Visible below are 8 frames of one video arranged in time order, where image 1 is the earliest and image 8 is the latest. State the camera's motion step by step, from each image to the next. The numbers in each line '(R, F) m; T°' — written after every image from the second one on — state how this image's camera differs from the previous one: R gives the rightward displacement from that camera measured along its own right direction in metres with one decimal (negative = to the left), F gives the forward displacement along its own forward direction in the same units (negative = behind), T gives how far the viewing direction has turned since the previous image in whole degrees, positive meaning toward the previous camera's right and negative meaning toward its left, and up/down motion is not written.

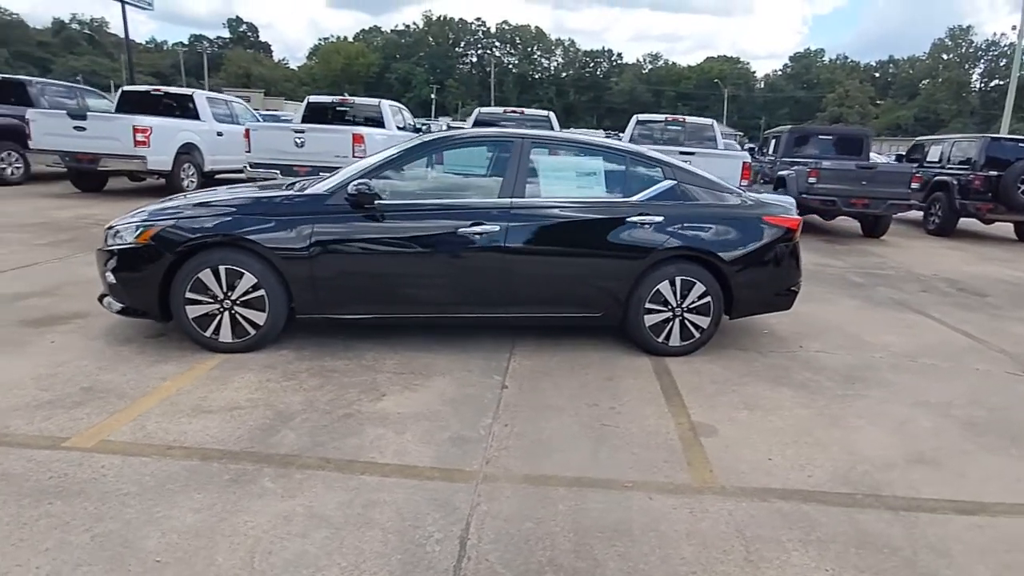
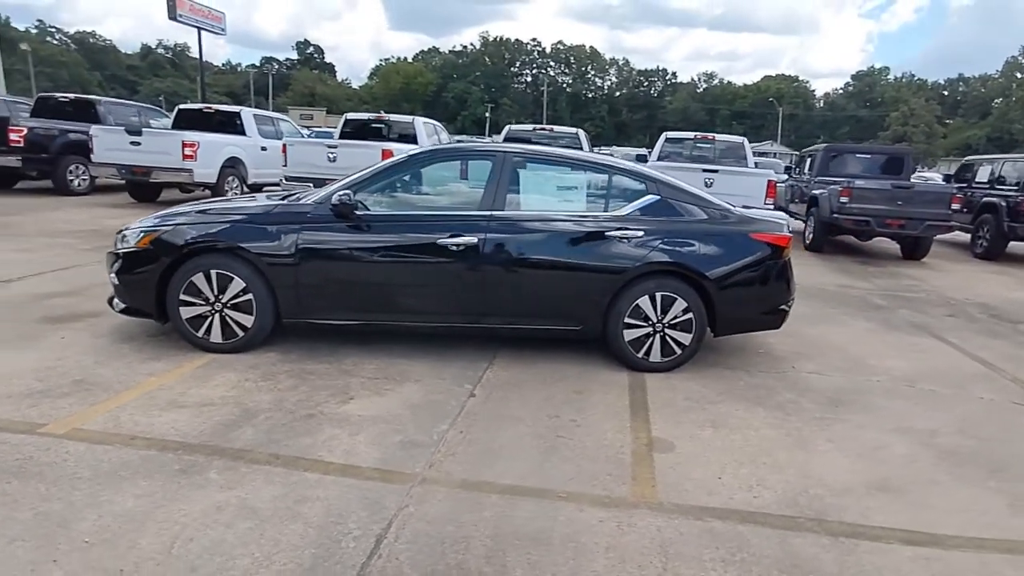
(+0.6, 0.0) m; -5°
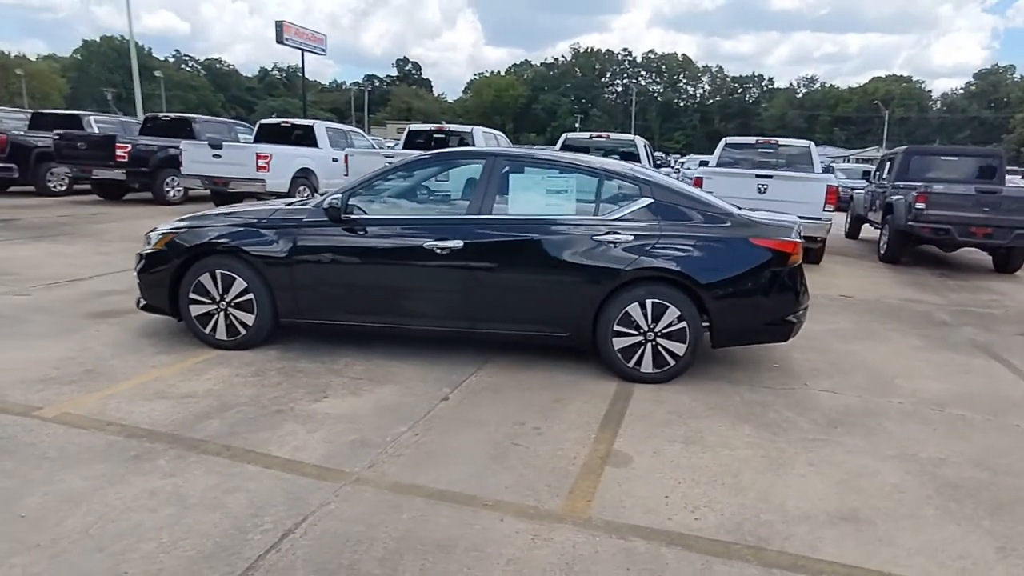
(+0.8, +0.1) m; -8°
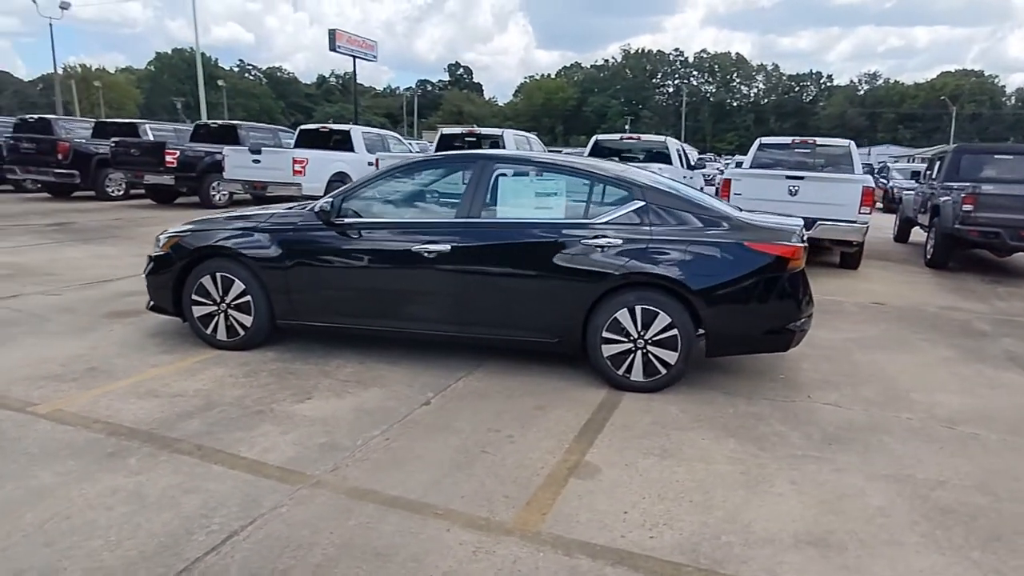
(+0.5, +0.1) m; -5°
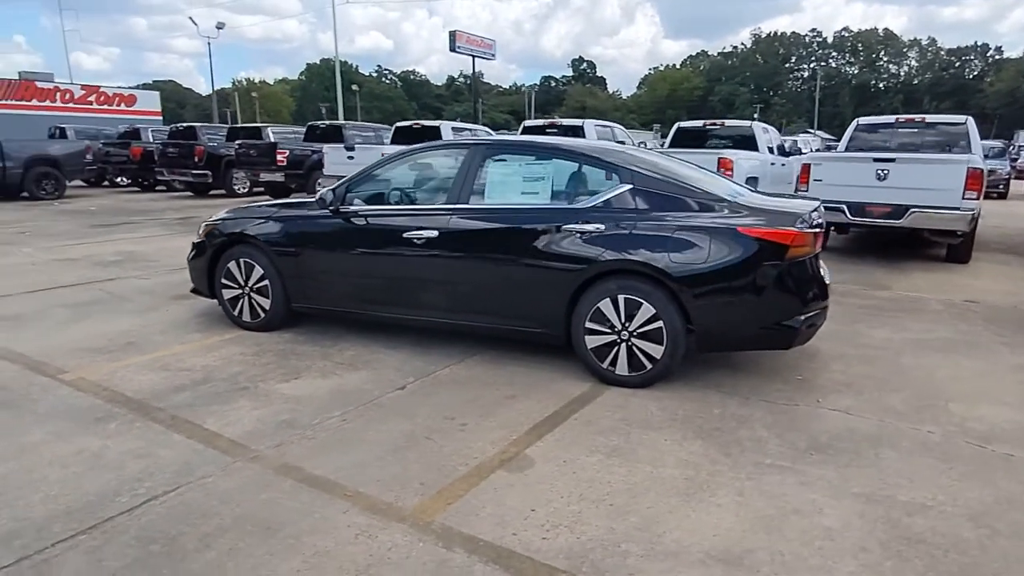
(+1.0, +0.2) m; -11°
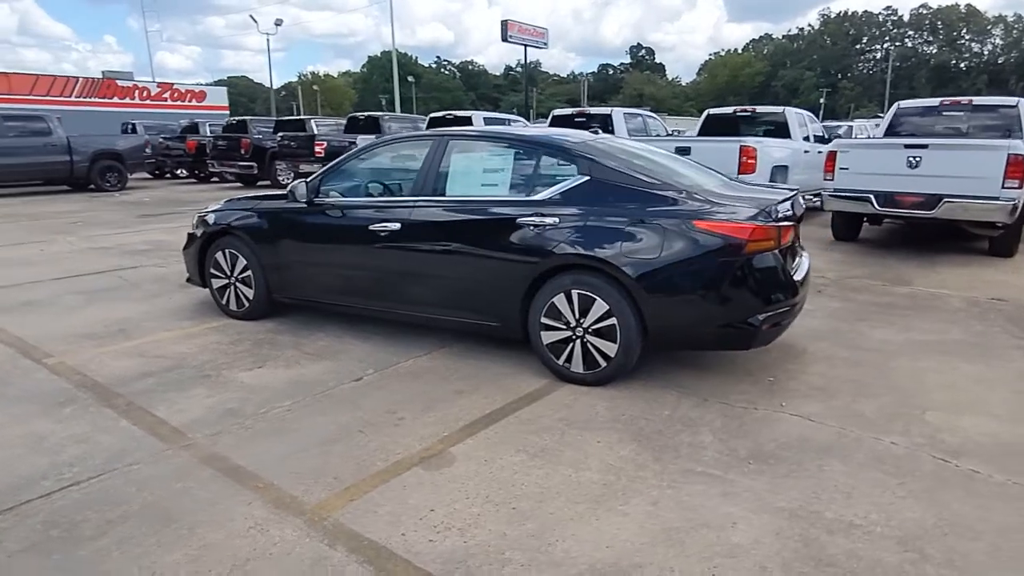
(+0.7, +0.1) m; -5°
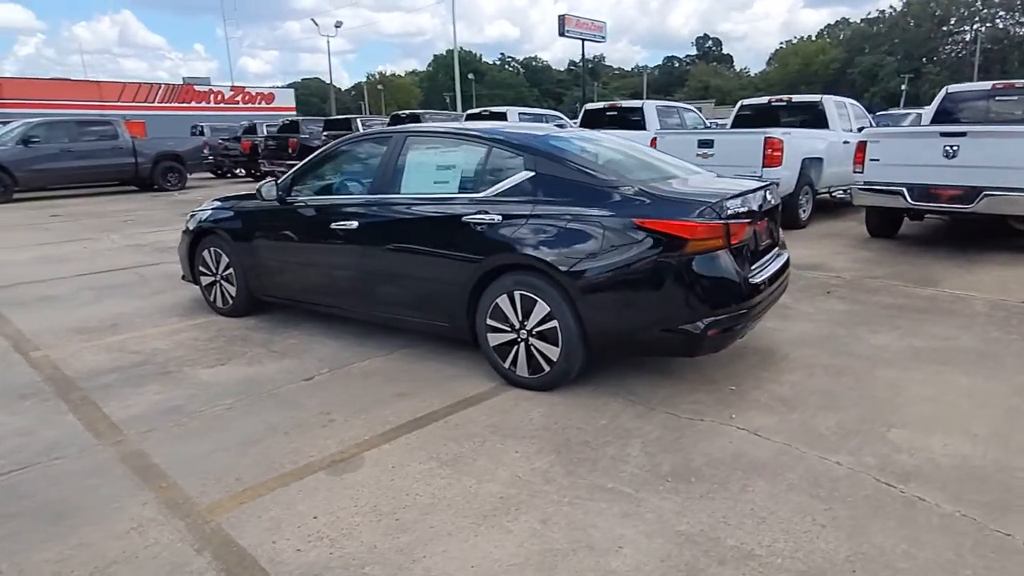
(+0.8, +0.2) m; -6°
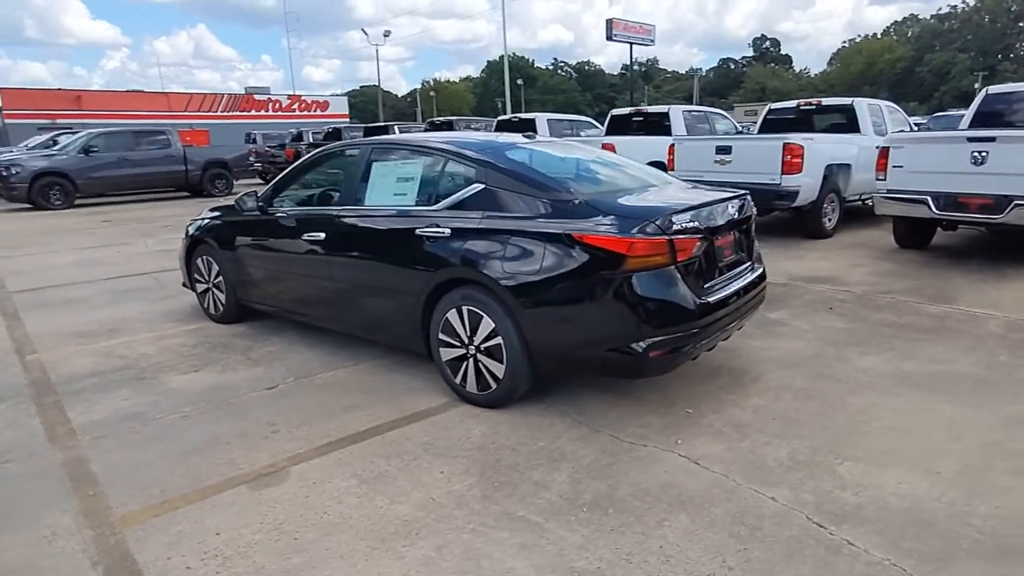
(+0.6, +0.1) m; -5°
